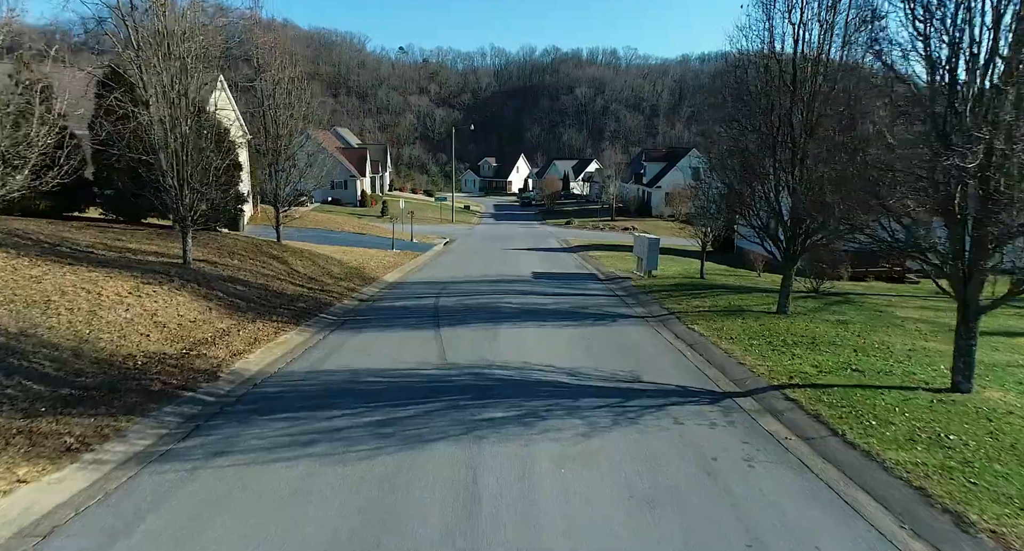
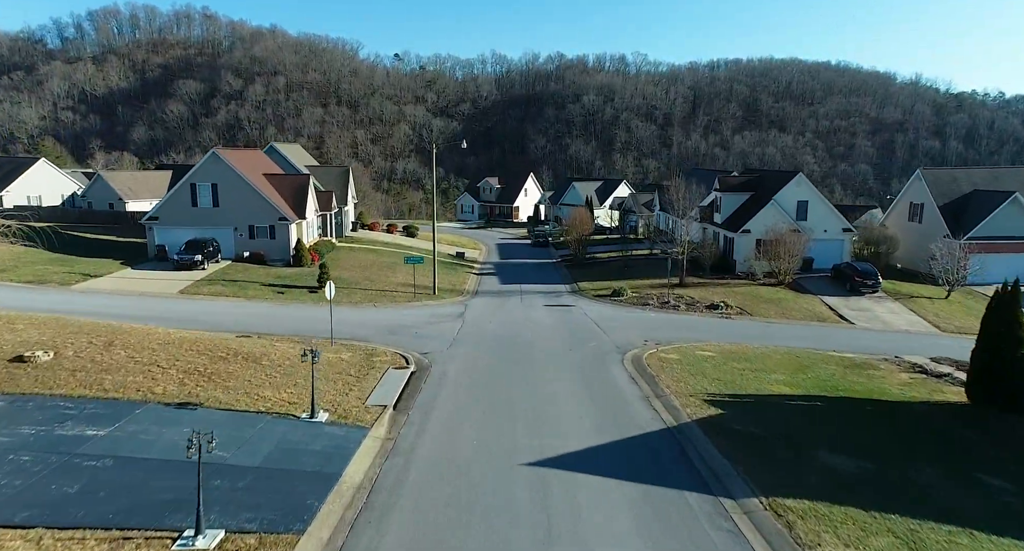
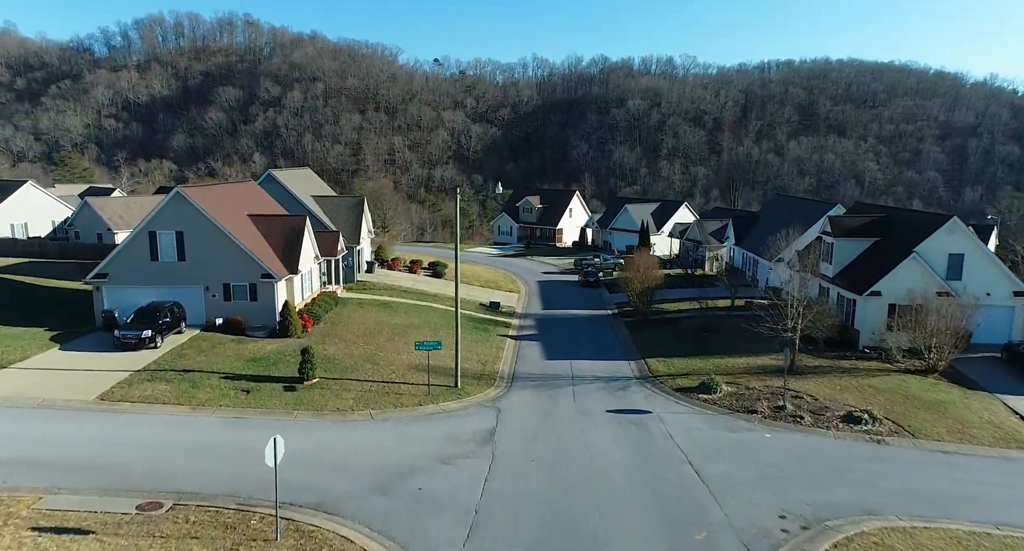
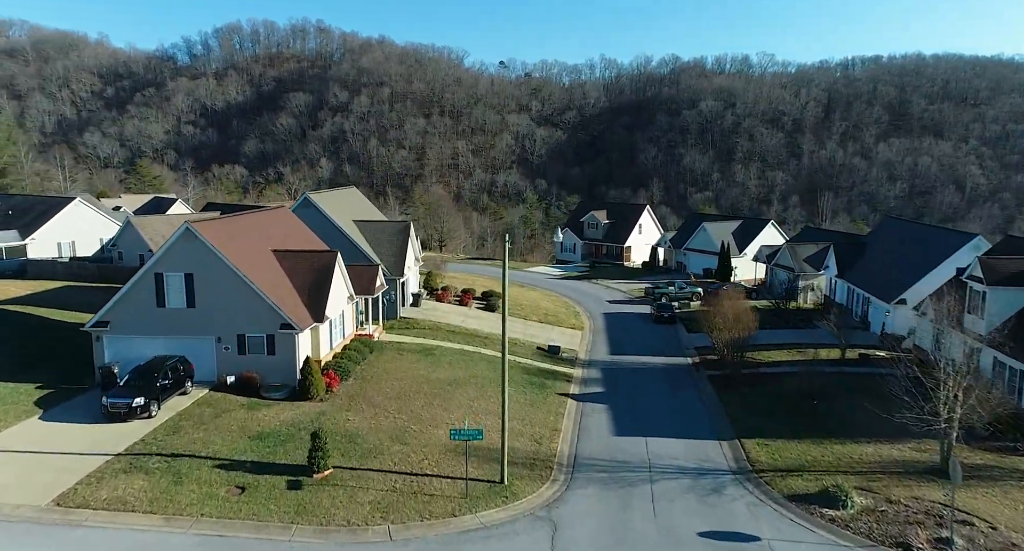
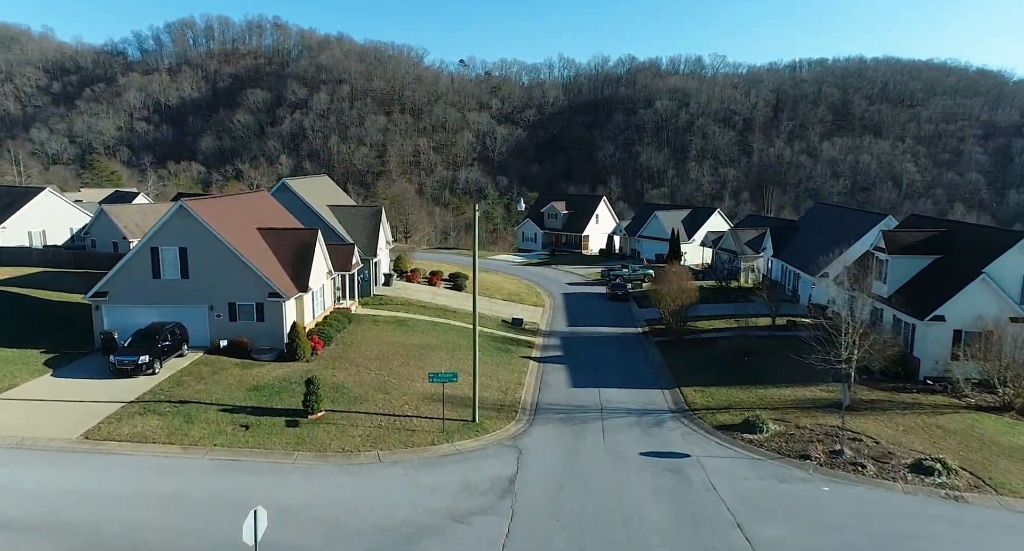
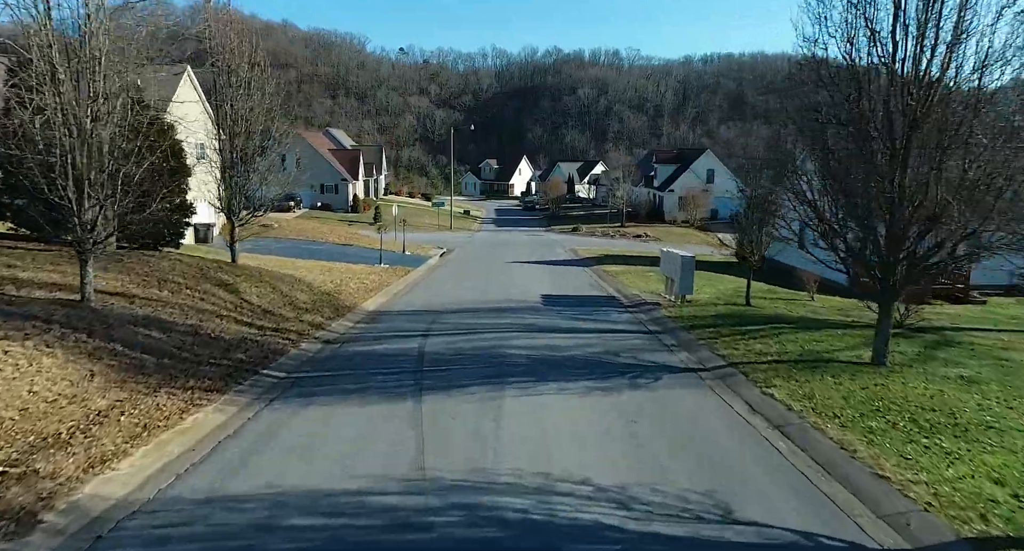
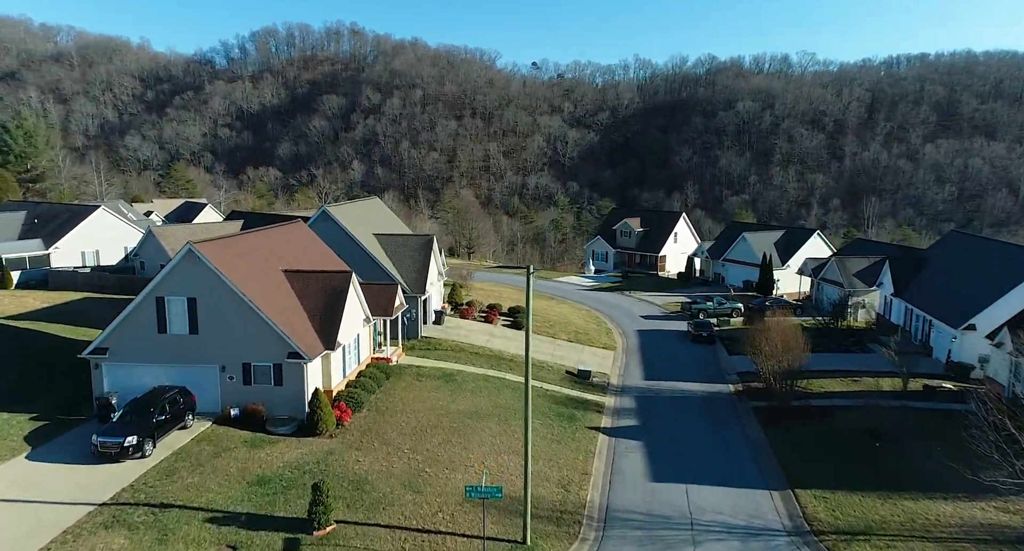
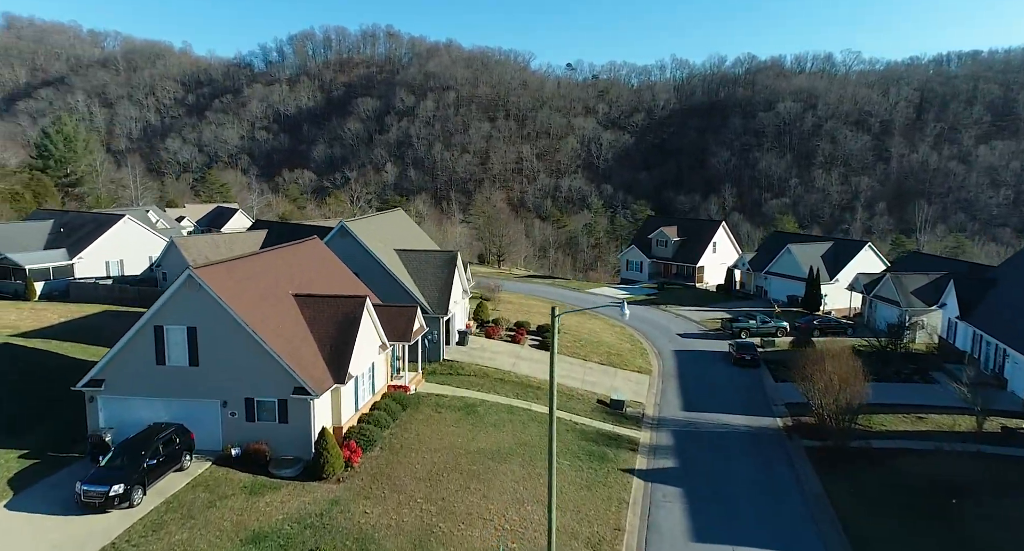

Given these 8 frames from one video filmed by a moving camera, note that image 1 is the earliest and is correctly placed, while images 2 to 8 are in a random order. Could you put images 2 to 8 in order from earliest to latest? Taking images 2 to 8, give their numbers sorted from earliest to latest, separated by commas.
6, 2, 3, 5, 4, 7, 8
